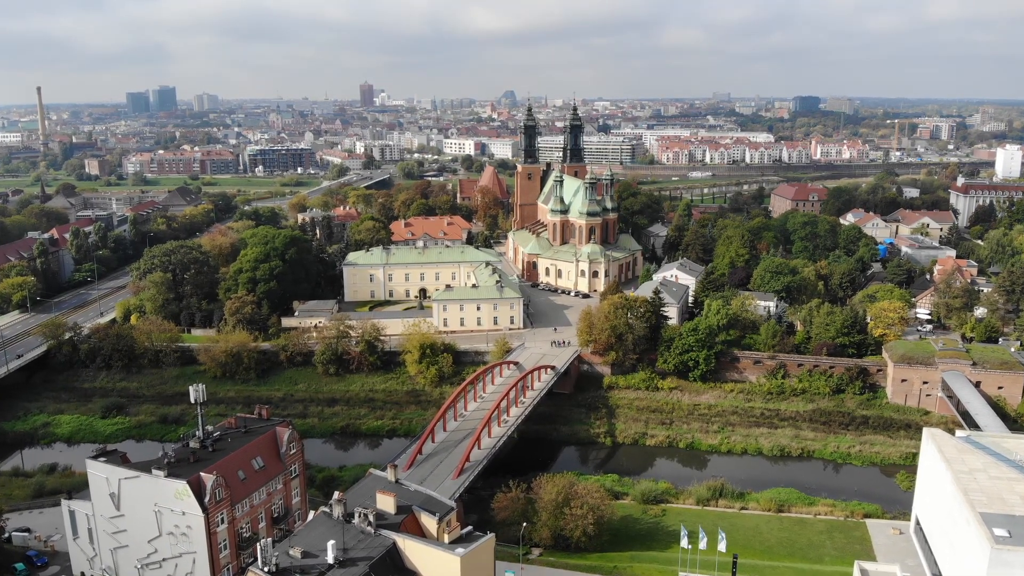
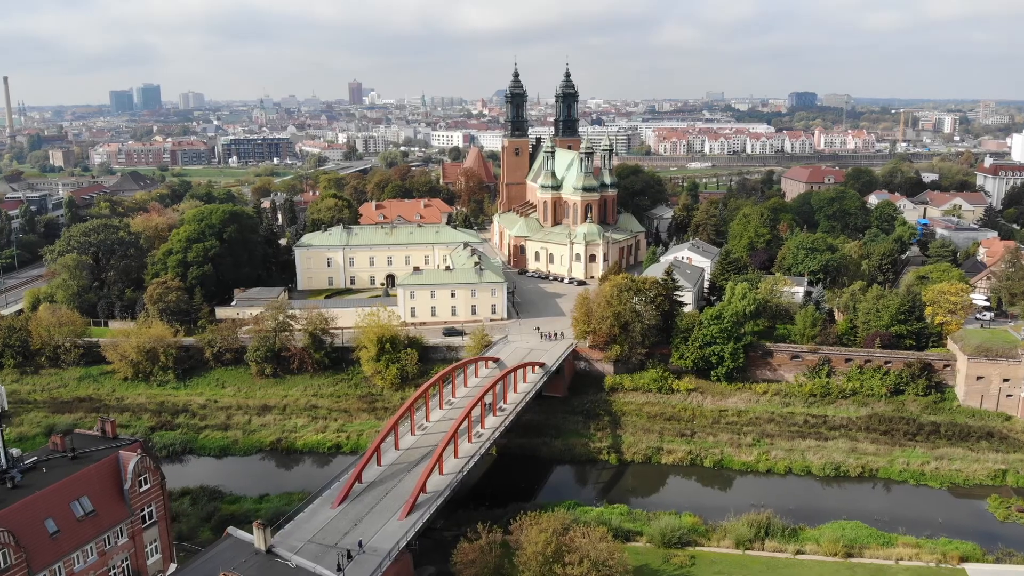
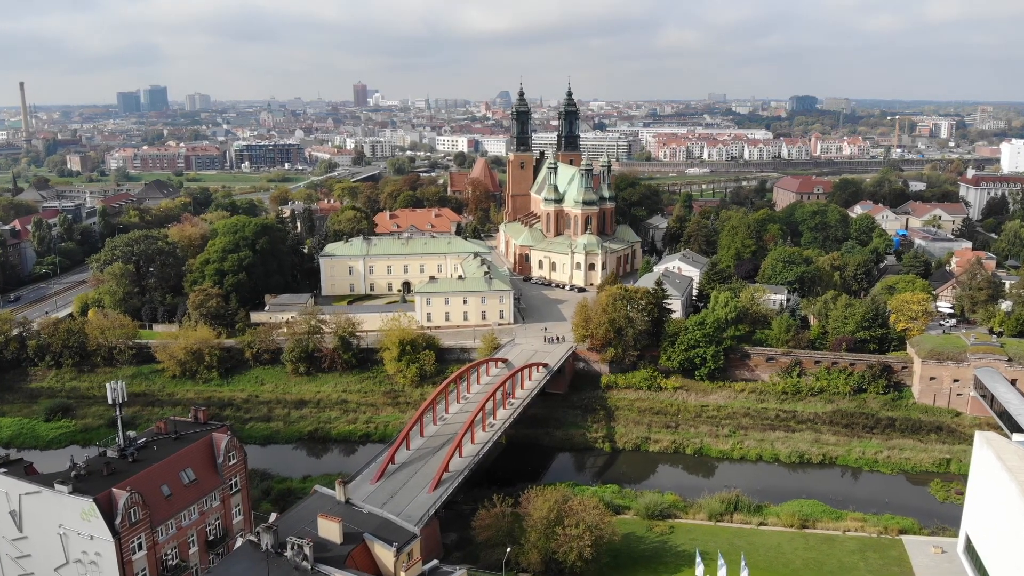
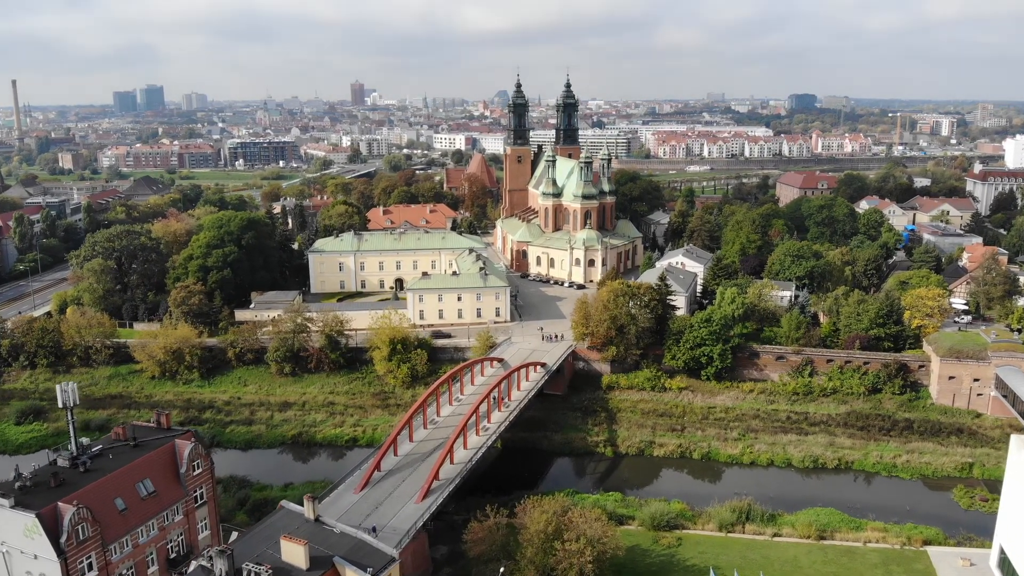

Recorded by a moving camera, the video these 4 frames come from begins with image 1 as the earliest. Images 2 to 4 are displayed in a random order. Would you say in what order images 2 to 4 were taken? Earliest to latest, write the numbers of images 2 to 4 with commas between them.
3, 4, 2
